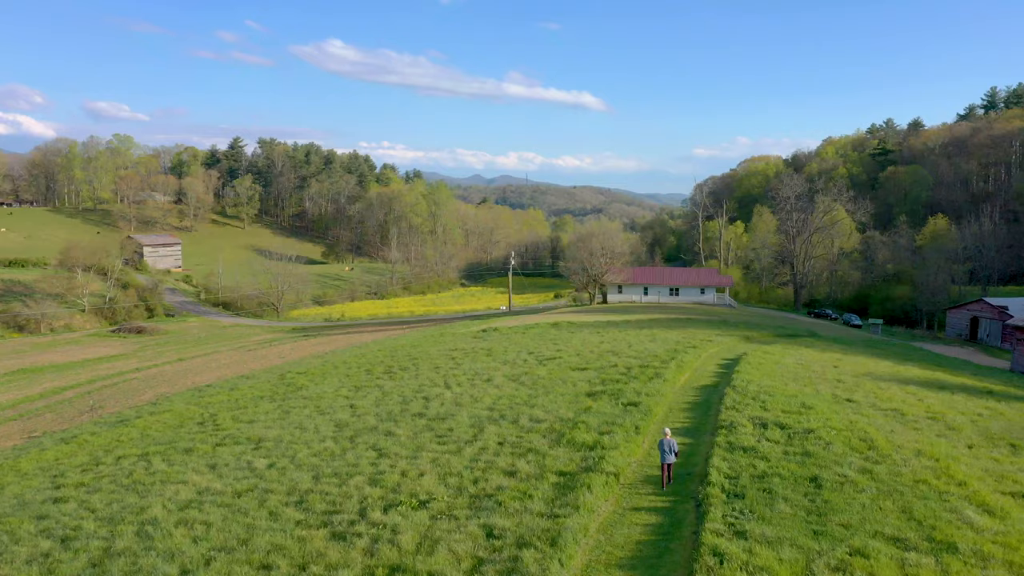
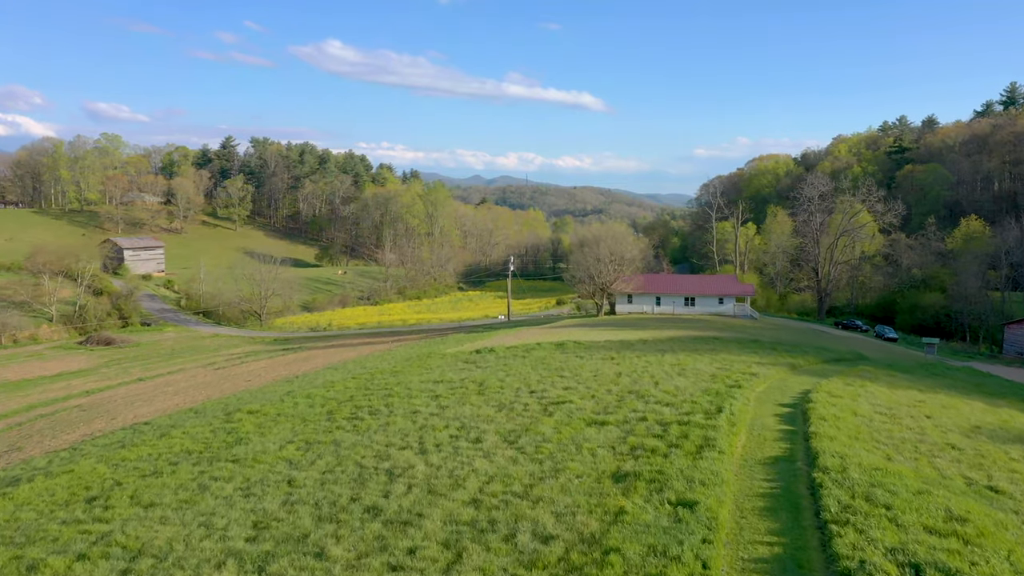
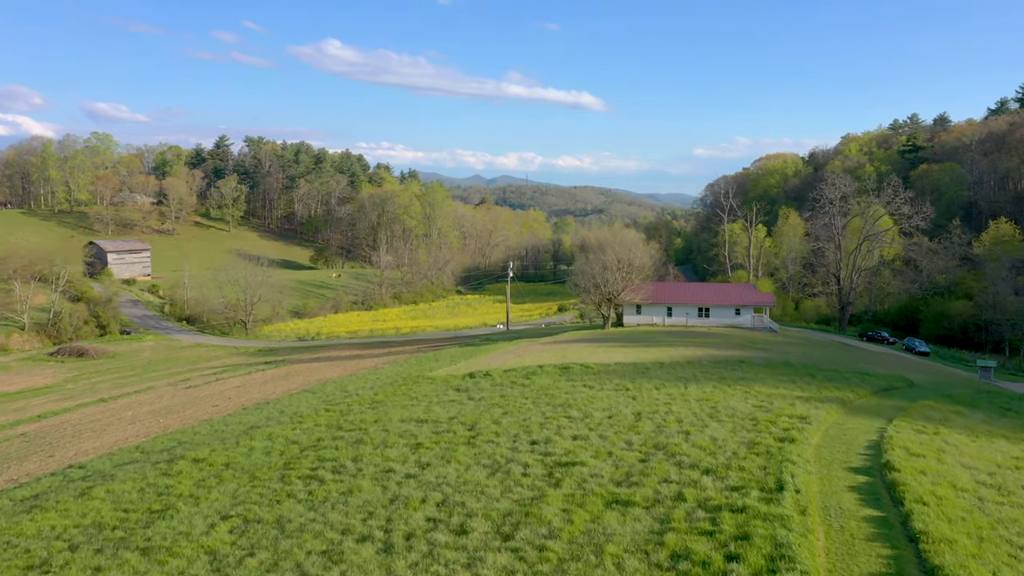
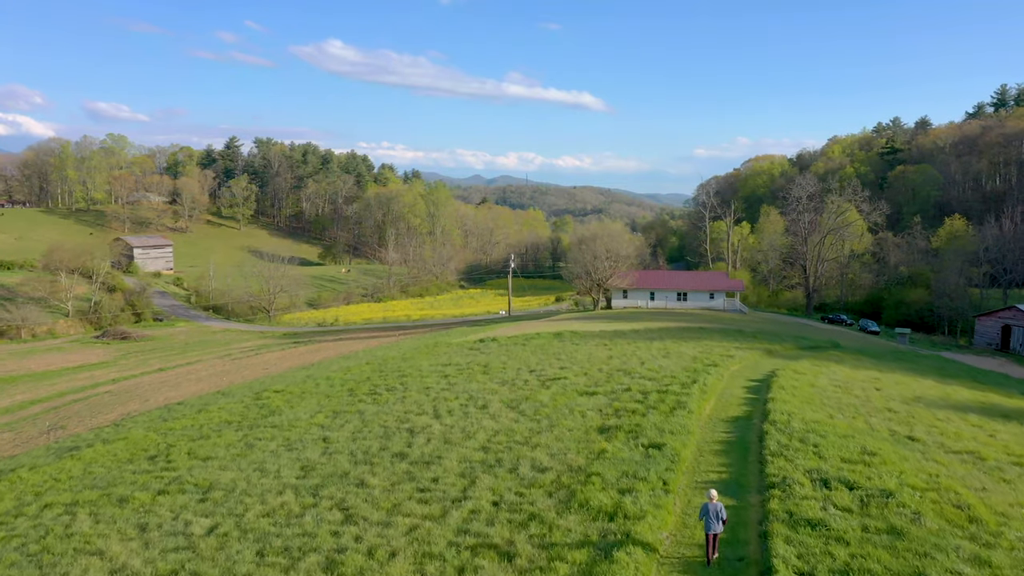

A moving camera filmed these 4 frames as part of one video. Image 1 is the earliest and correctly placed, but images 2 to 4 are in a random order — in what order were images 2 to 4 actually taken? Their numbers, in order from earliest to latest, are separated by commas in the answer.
4, 2, 3
